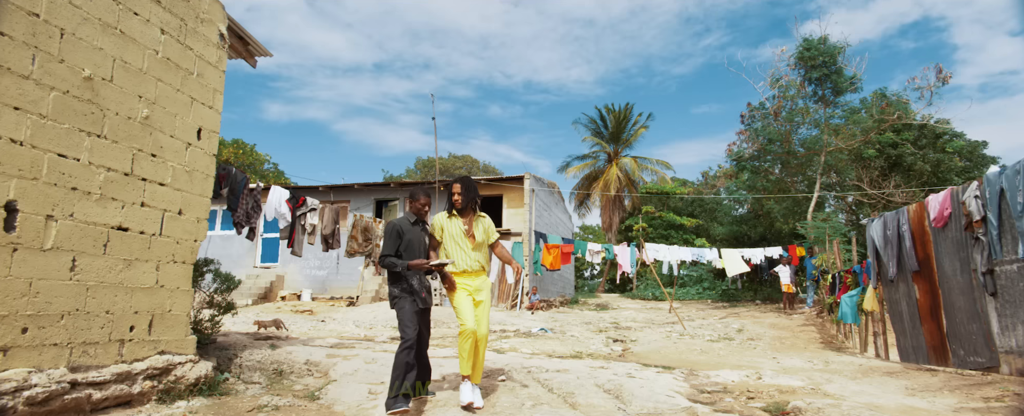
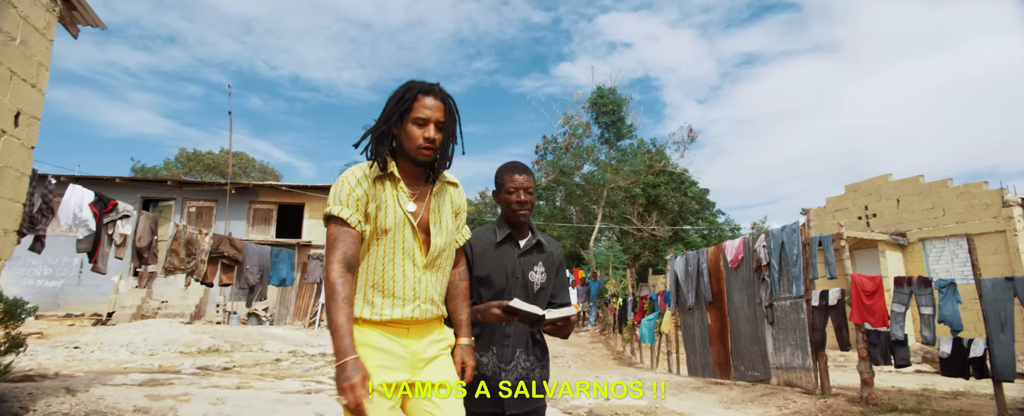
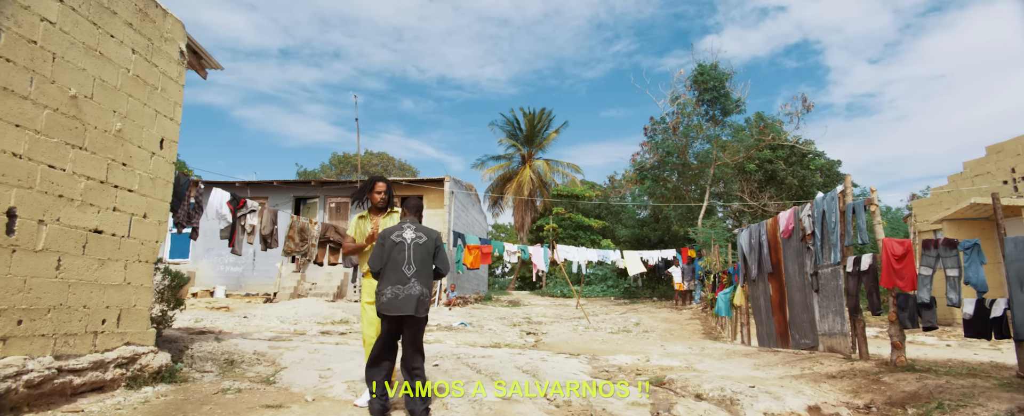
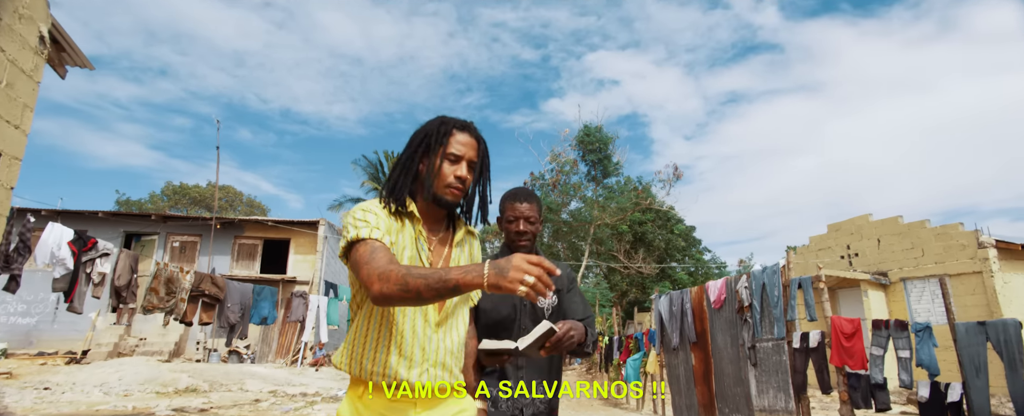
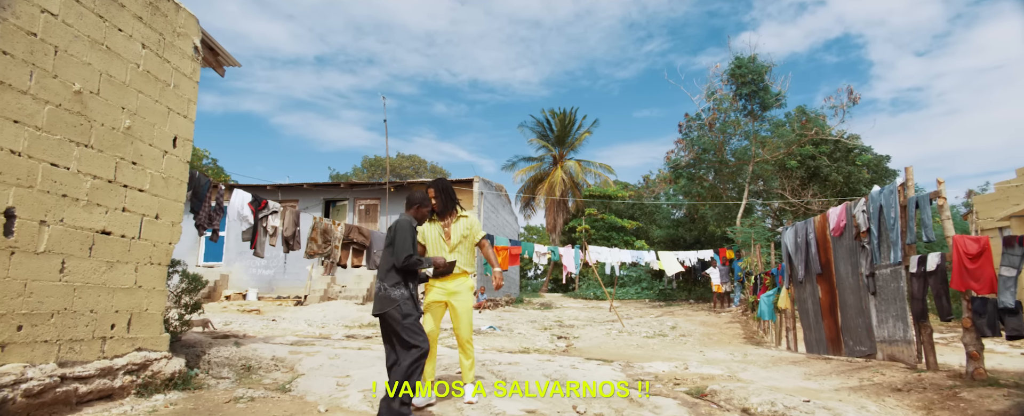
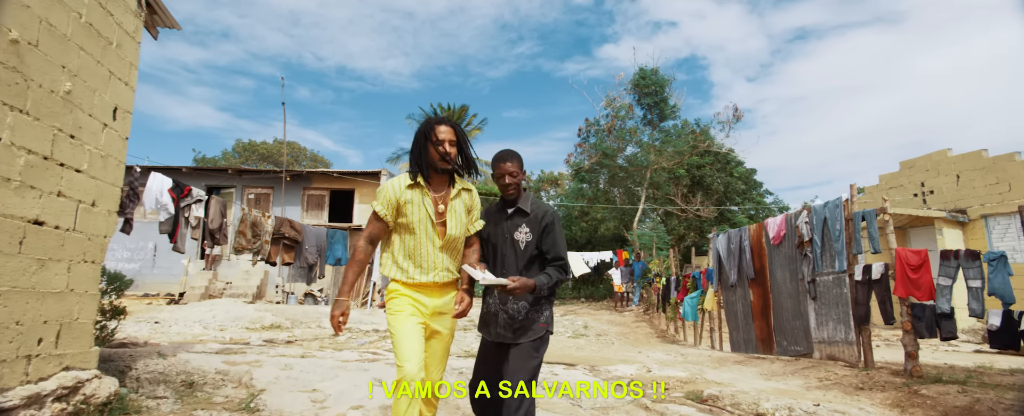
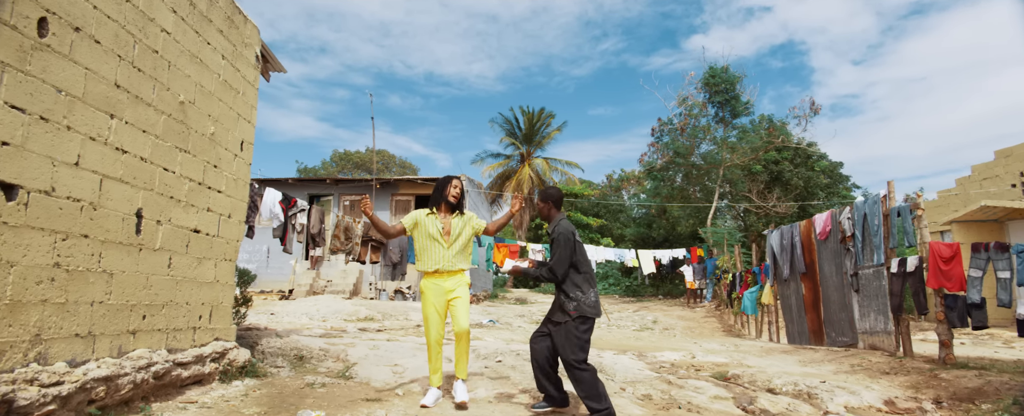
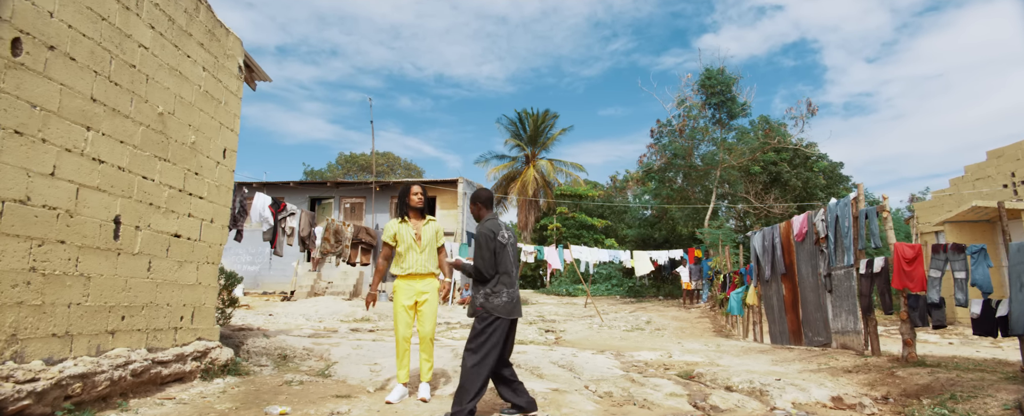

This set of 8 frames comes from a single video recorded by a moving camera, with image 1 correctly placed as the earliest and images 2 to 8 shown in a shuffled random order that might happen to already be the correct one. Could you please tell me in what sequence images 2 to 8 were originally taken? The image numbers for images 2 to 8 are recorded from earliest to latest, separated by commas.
5, 3, 8, 7, 6, 2, 4
